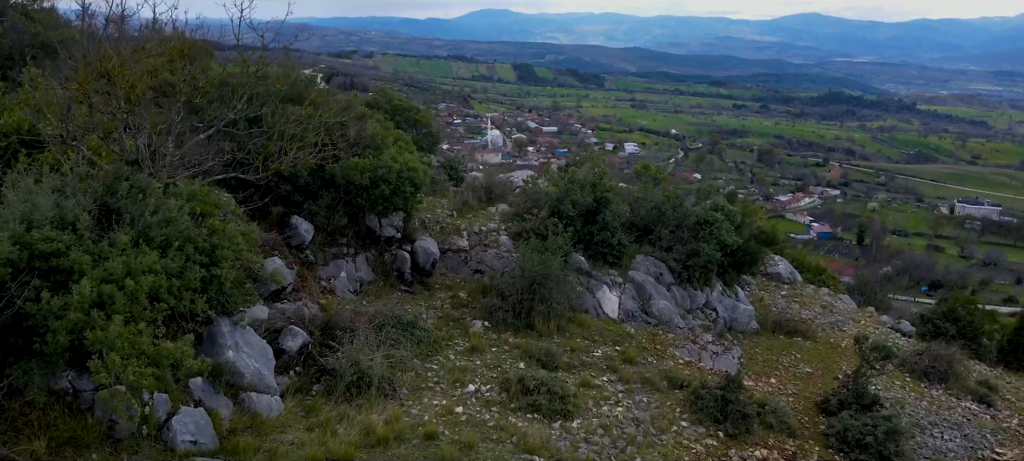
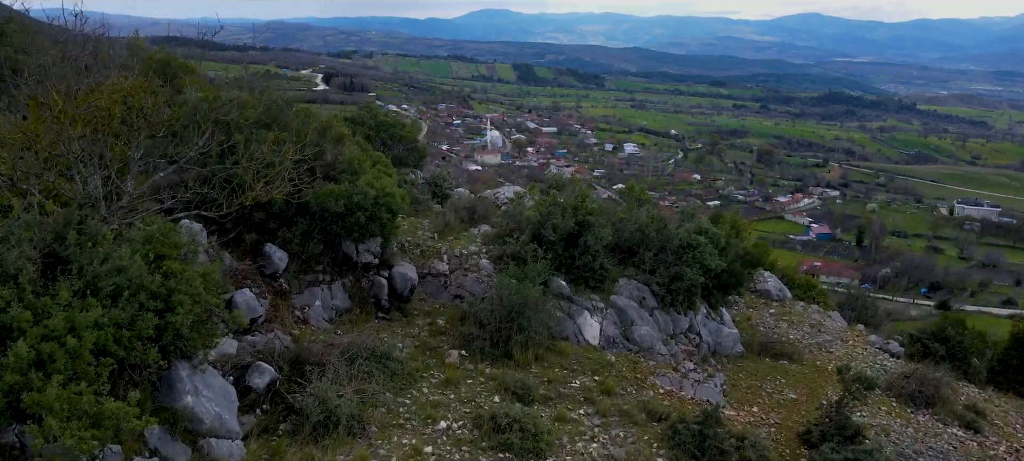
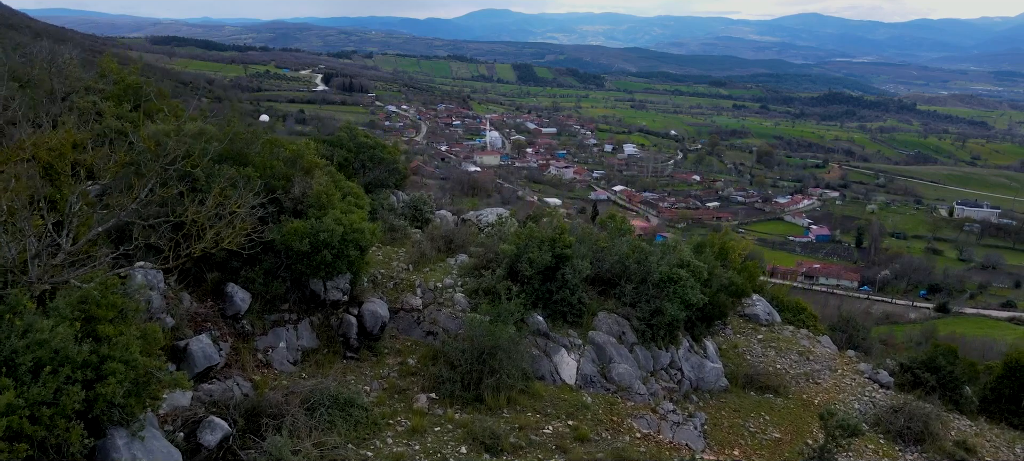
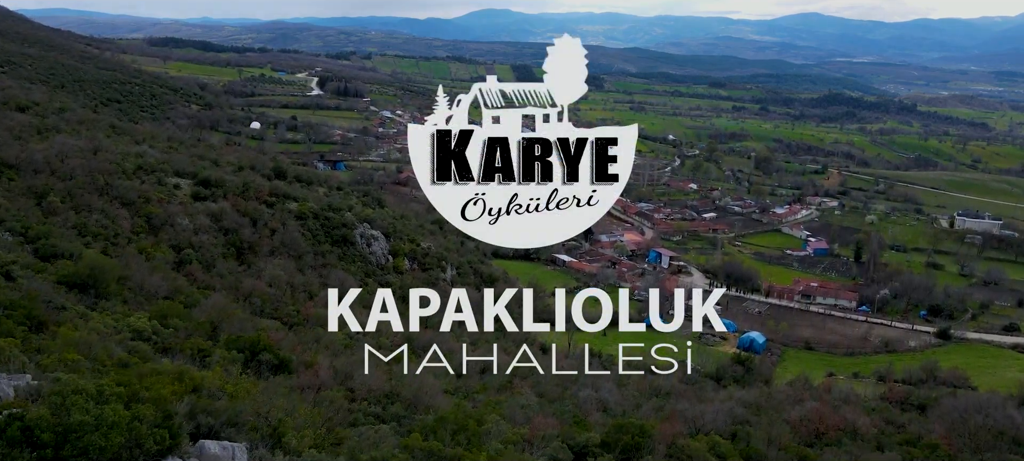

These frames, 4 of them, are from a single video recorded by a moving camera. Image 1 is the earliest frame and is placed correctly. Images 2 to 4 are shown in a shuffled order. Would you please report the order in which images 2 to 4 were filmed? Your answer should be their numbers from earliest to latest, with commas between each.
2, 3, 4
